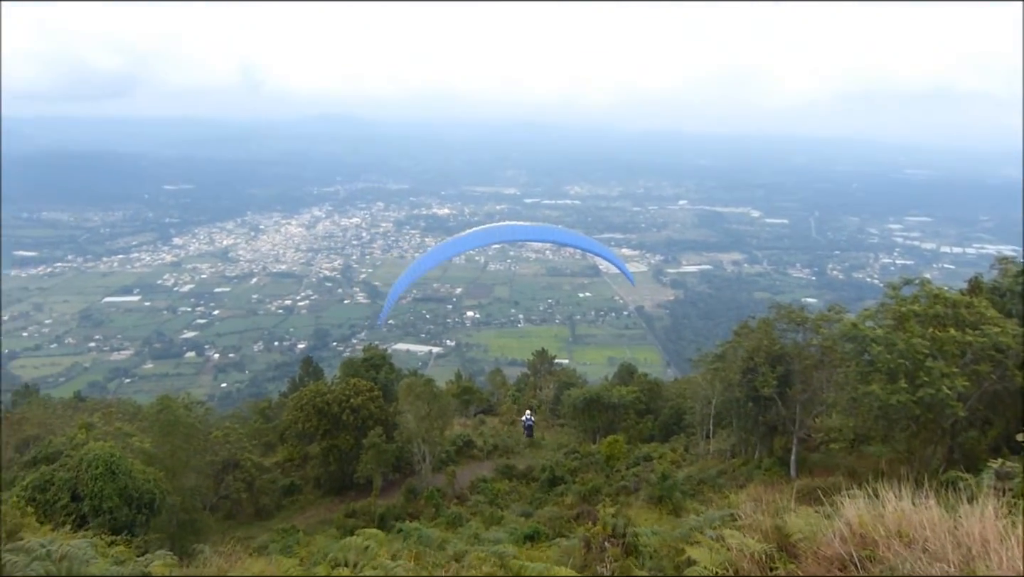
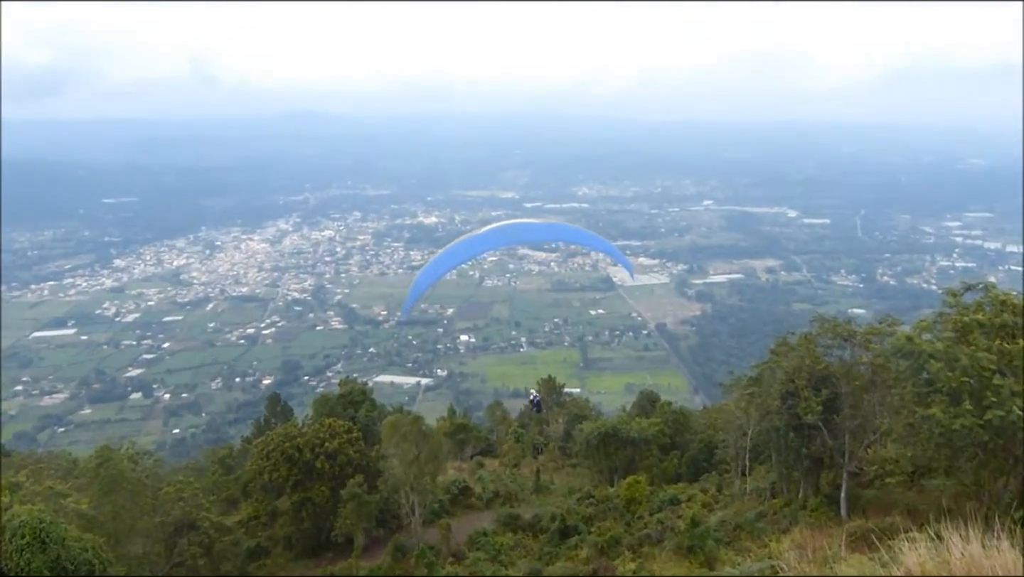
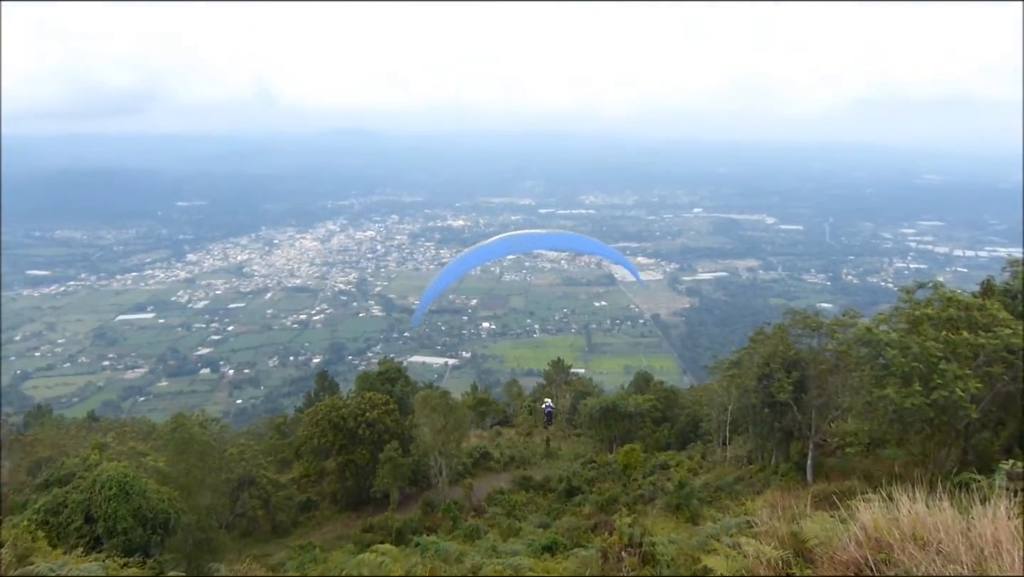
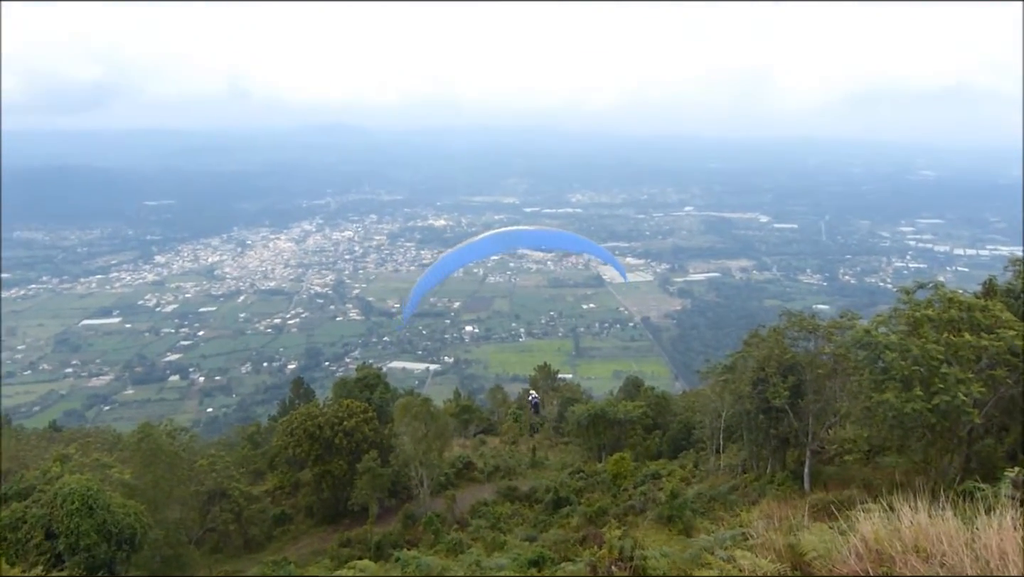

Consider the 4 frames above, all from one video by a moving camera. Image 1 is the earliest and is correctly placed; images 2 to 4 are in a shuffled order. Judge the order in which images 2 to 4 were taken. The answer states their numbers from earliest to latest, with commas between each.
3, 4, 2
